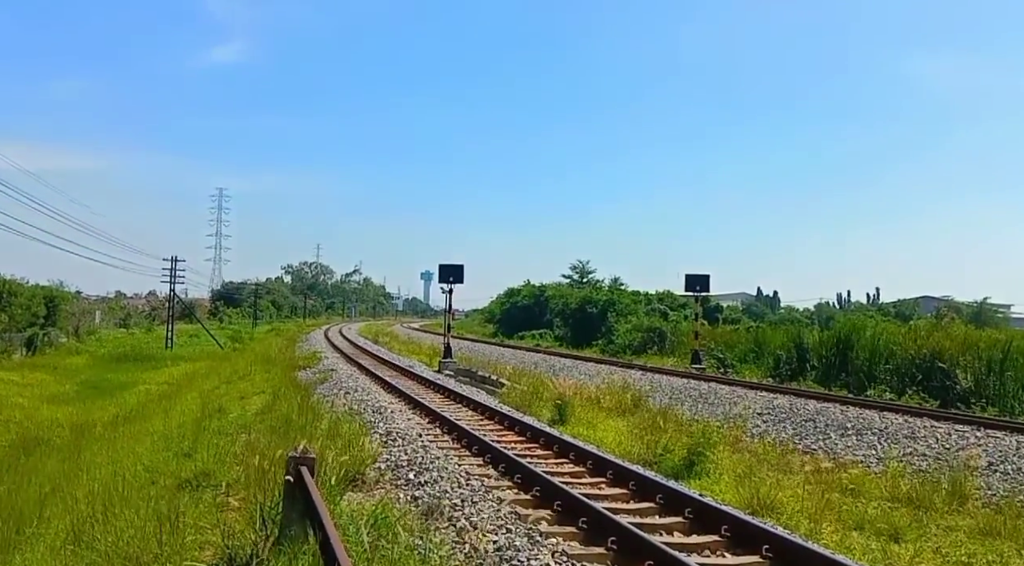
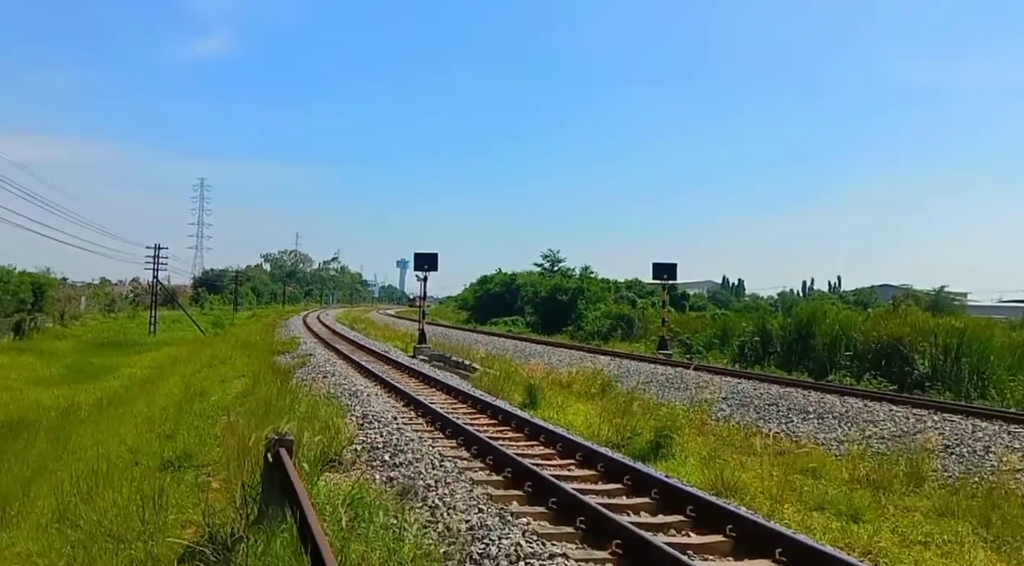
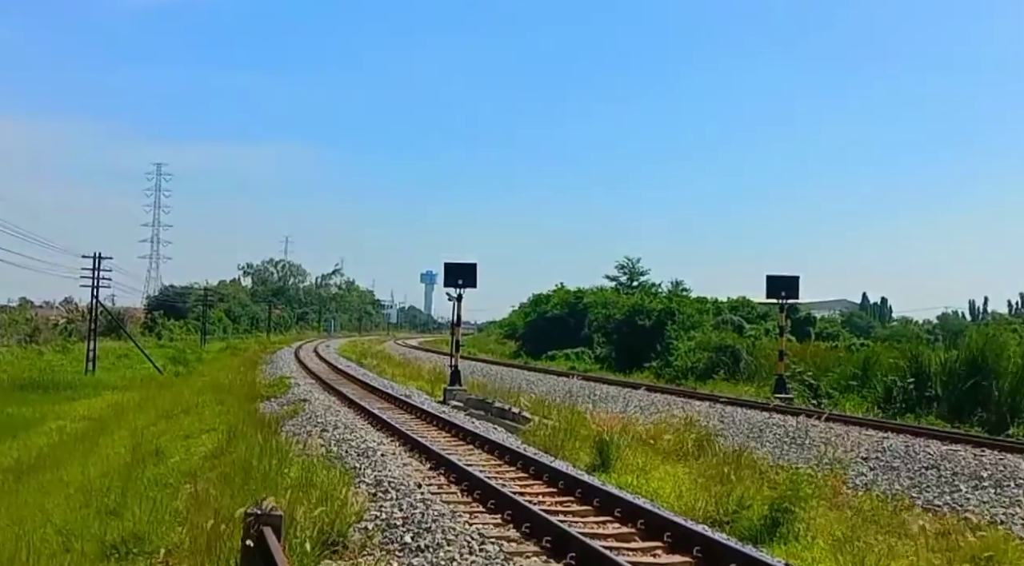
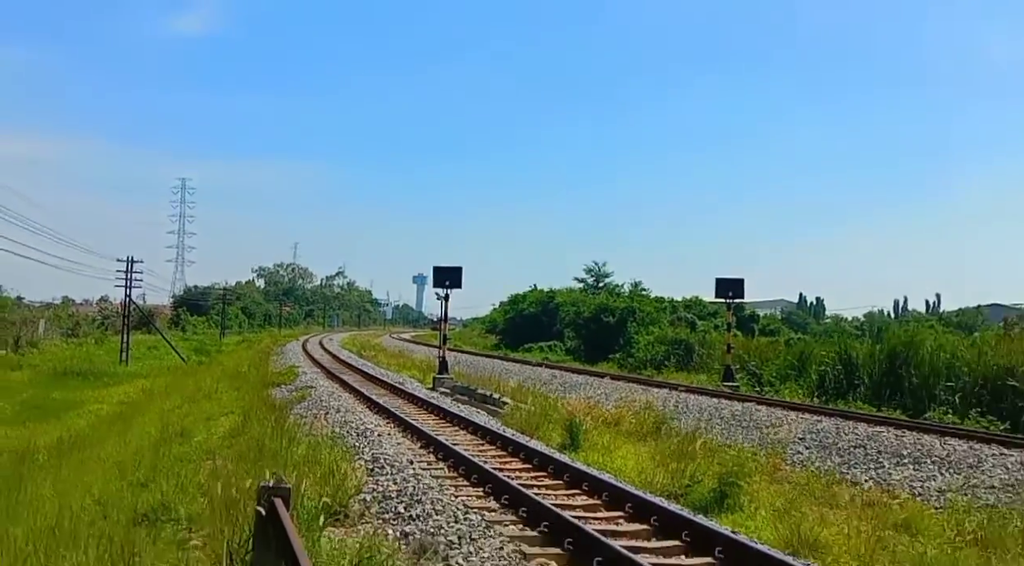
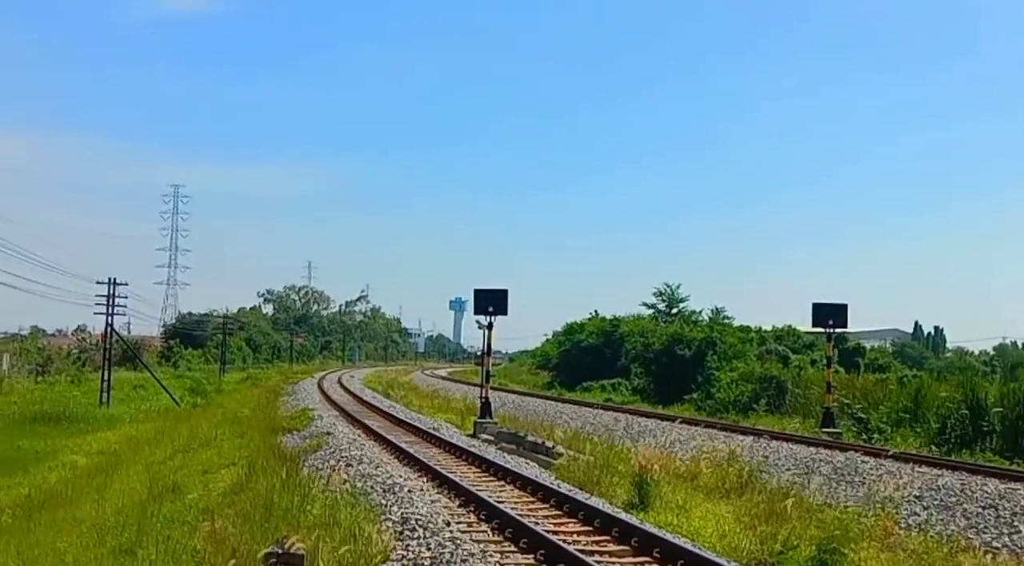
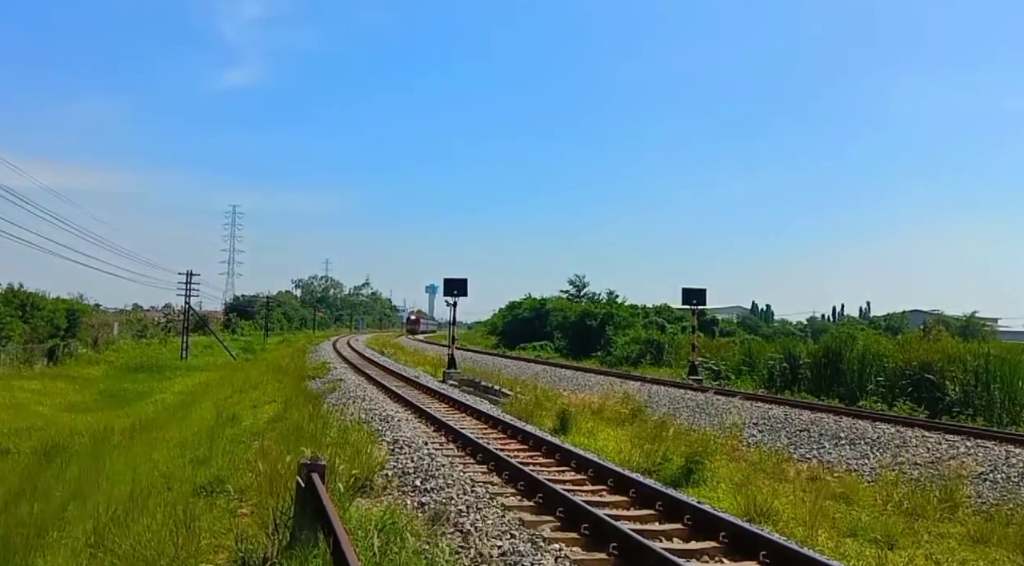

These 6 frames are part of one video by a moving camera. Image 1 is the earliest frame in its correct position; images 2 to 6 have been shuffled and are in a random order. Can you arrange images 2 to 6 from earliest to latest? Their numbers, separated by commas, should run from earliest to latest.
3, 5, 4, 2, 6
